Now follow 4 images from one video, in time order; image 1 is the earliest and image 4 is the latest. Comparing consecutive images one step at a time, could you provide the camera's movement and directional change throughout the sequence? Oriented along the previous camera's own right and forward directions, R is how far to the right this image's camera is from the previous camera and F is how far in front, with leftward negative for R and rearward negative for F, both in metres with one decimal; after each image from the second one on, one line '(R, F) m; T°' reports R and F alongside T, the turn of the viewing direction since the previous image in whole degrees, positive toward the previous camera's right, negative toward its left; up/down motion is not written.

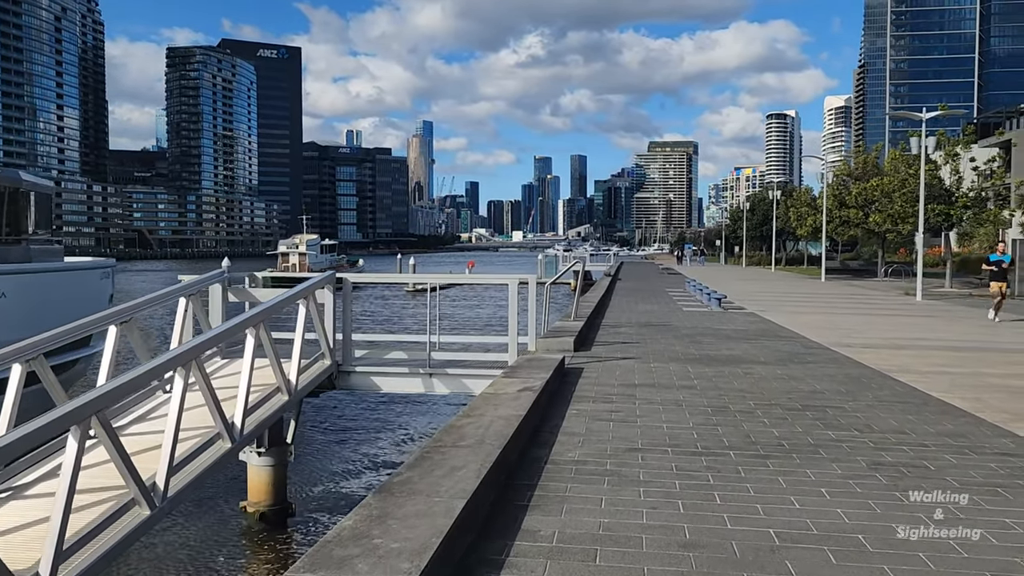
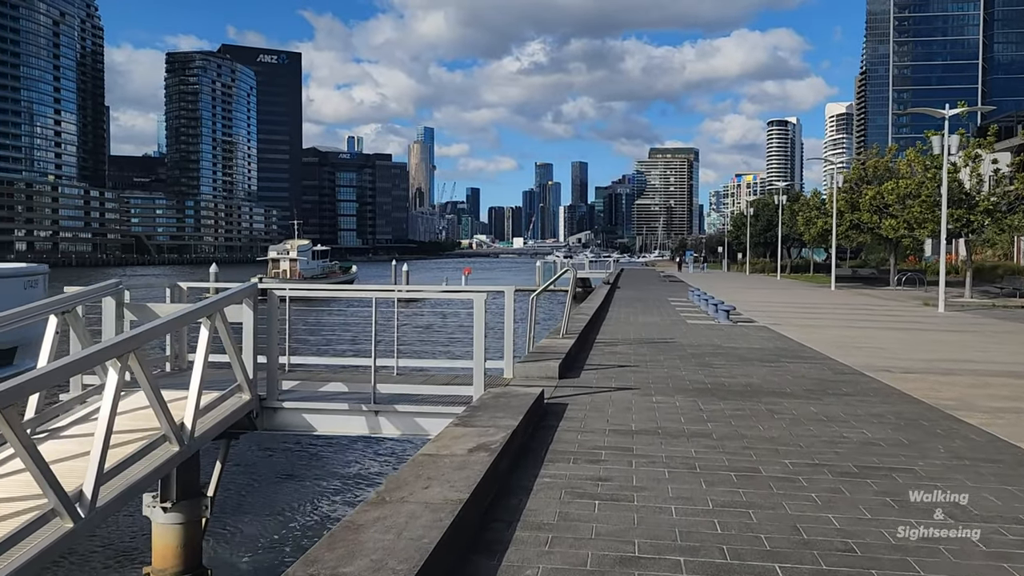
(+0.4, +2.1) m; 0°
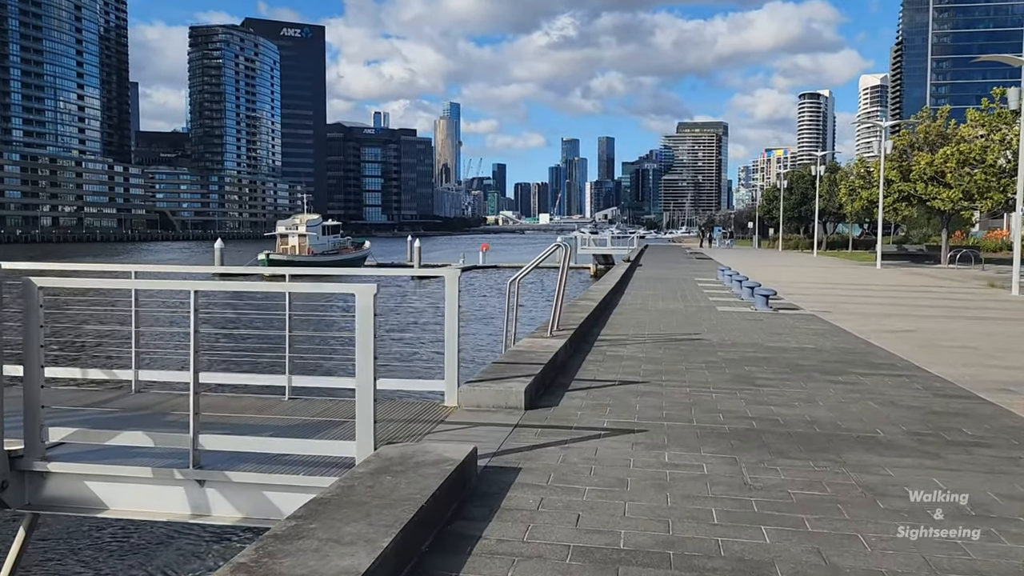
(+0.7, +3.5) m; -2°
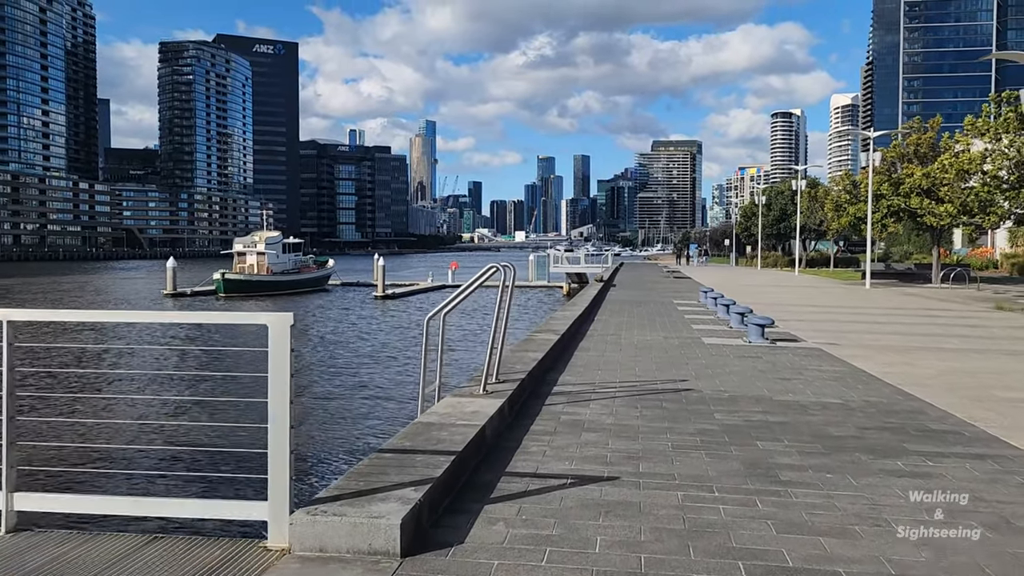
(+0.5, +2.8) m; +2°
